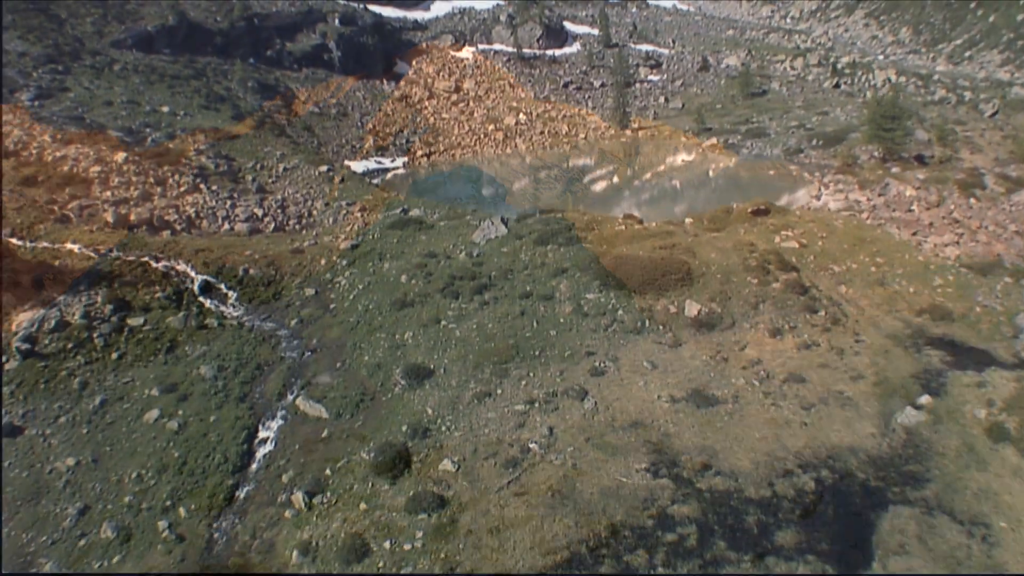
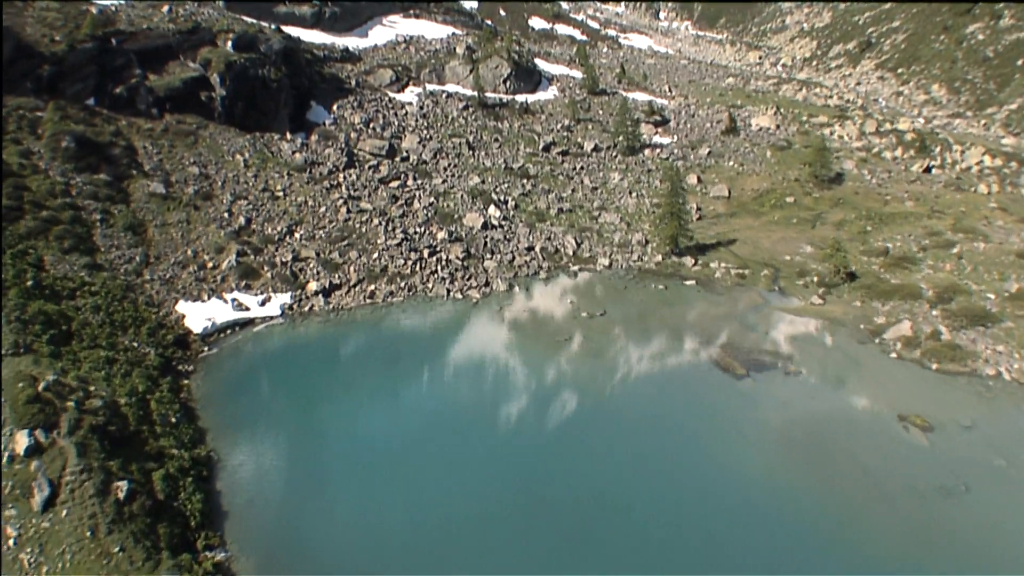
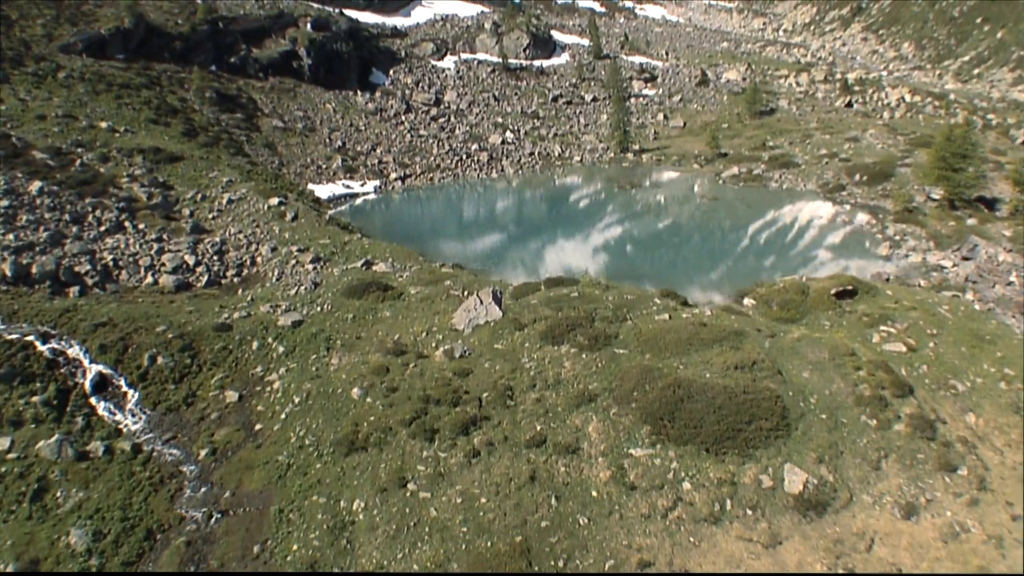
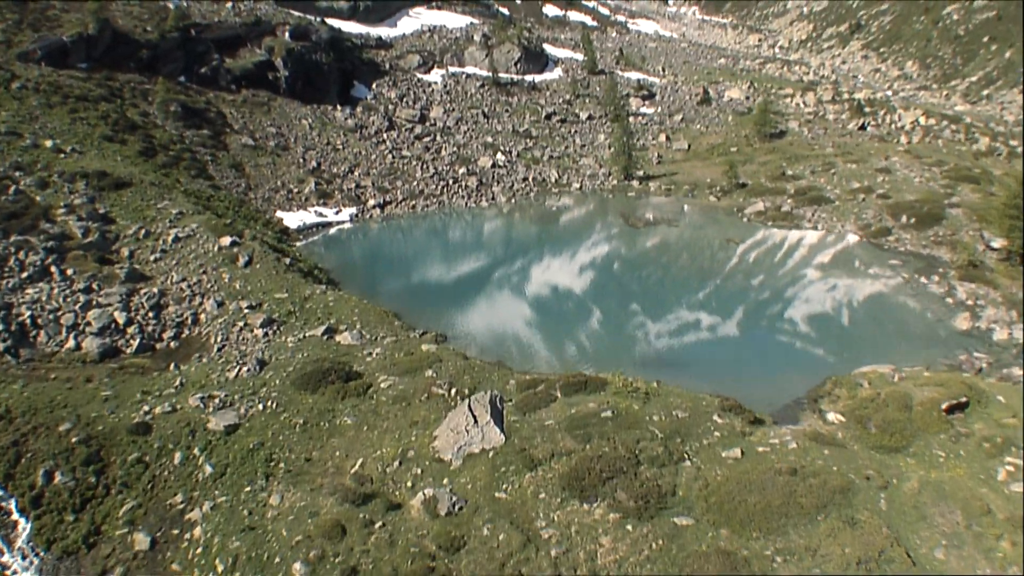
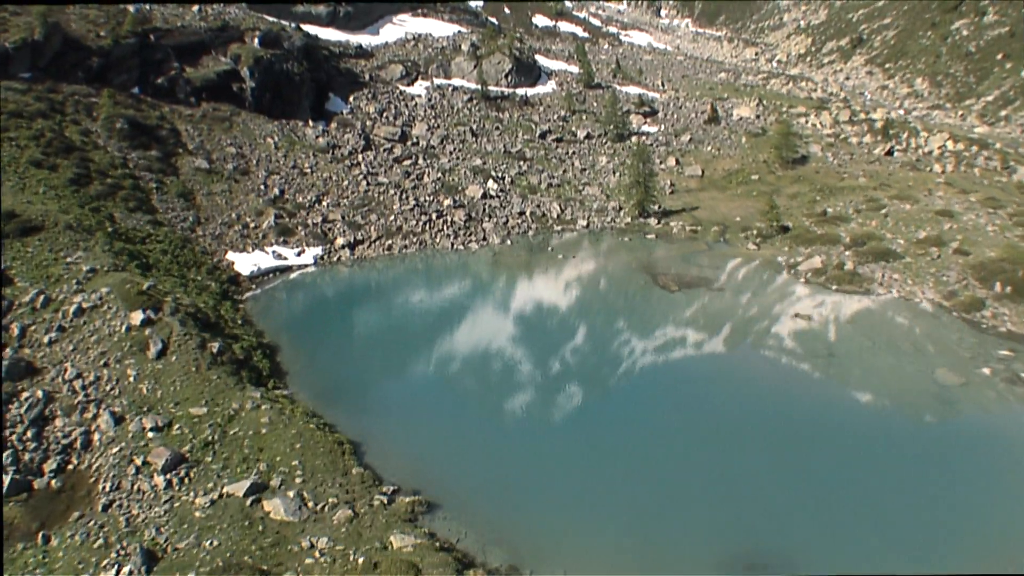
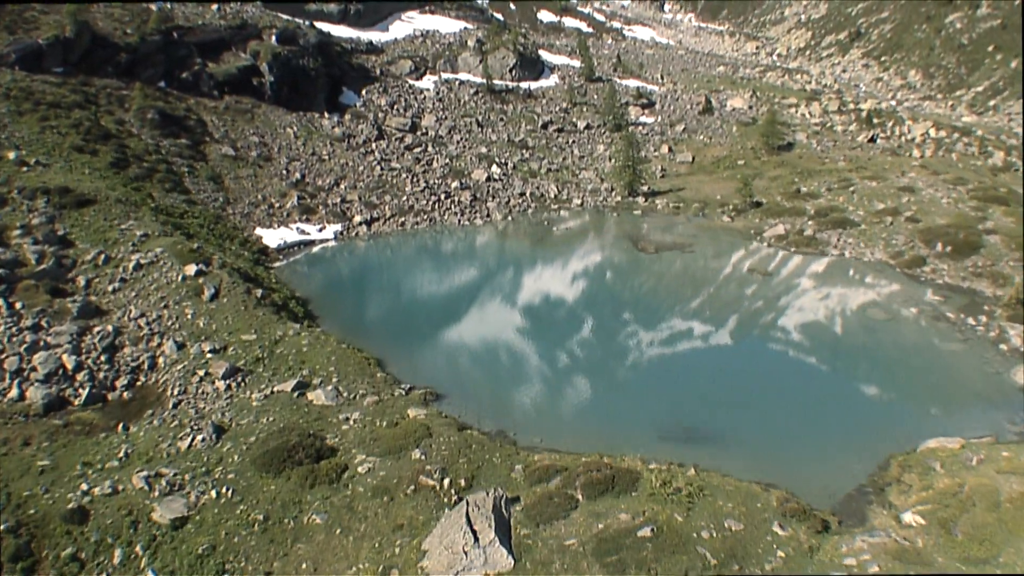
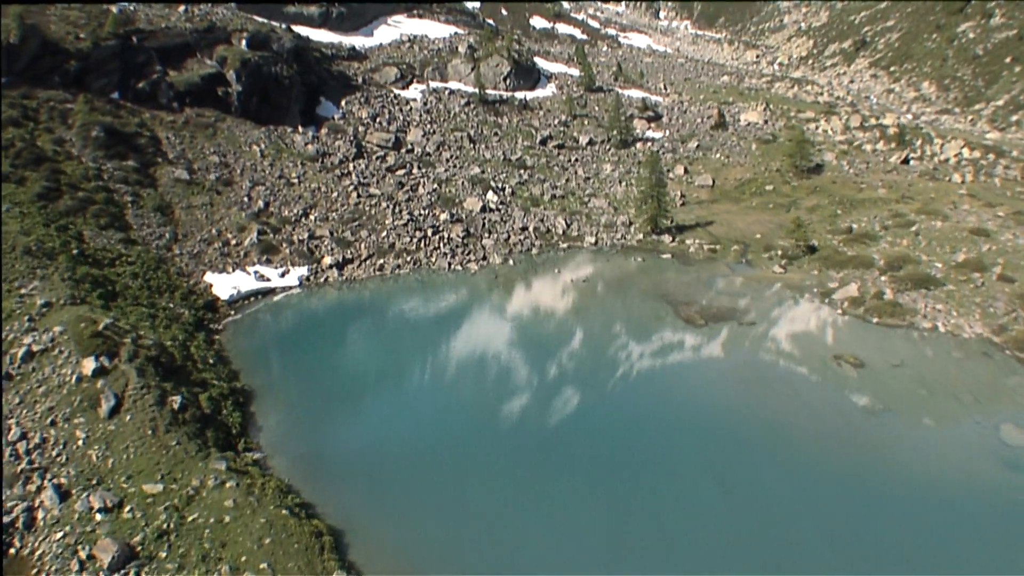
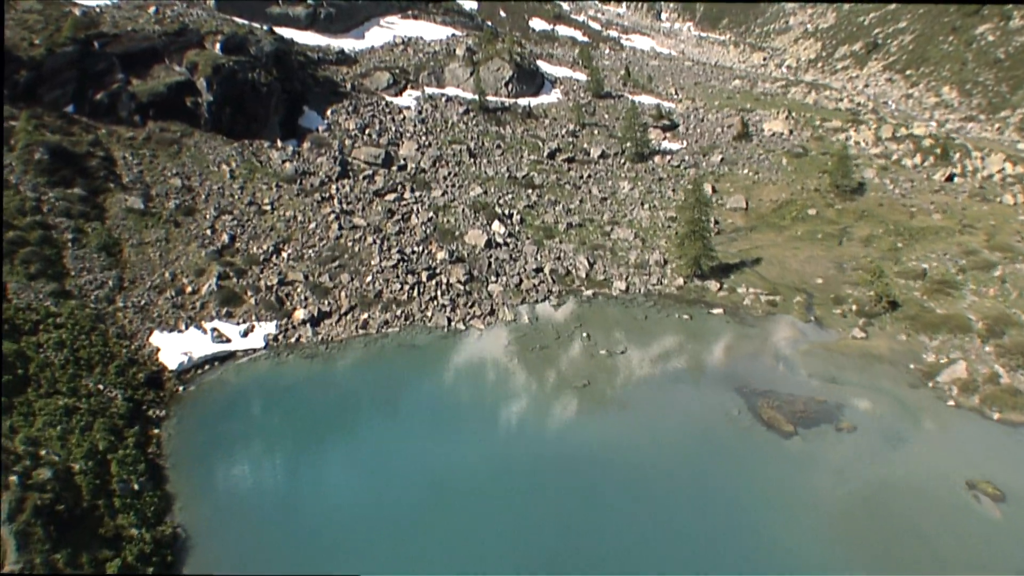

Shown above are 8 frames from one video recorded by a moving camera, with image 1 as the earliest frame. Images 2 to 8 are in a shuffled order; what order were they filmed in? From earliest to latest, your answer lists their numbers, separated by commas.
3, 4, 6, 5, 7, 2, 8
